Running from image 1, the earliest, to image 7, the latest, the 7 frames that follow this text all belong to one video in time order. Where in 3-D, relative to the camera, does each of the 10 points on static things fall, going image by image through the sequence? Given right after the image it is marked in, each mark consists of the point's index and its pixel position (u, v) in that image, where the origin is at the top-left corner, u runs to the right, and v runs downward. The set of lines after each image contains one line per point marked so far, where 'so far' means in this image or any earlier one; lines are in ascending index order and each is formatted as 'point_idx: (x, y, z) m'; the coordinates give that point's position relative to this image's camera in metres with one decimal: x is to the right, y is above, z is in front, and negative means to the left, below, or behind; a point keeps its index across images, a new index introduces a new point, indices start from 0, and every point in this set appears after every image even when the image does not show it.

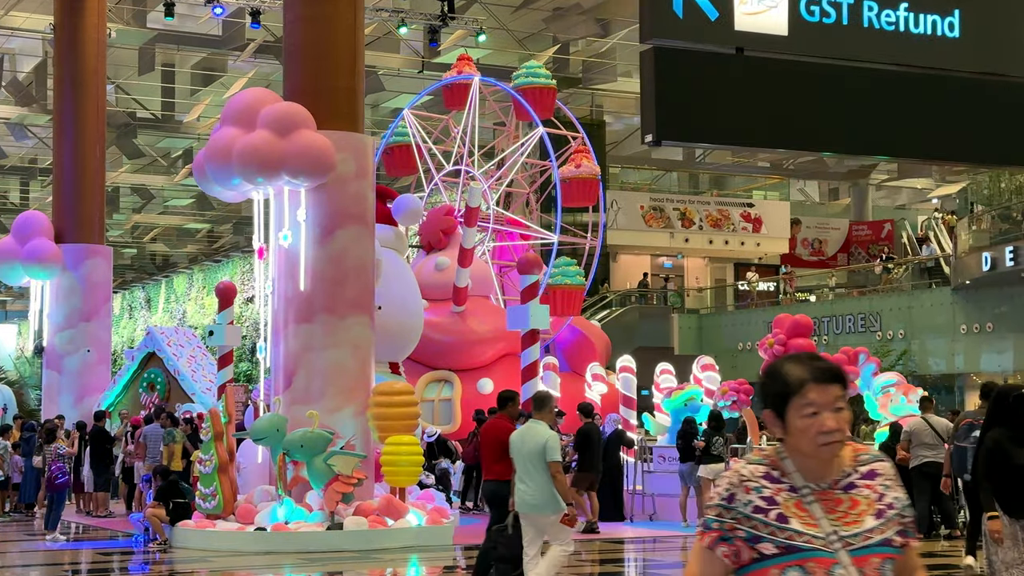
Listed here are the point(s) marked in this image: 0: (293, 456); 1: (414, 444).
0: (-1.9, -1.4, +10.5) m
1: (-0.9, -1.4, +10.9) m
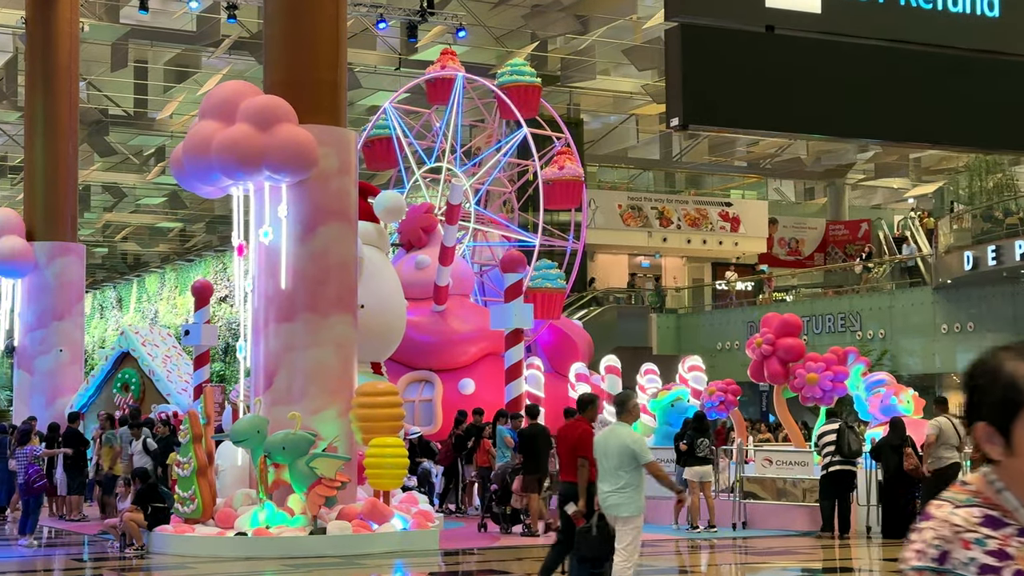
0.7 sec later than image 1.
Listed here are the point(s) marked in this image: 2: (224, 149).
0: (-2.0, -1.4, +10.2) m
1: (-1.0, -1.4, +10.6) m
2: (-2.5, +1.2, +10.7) m
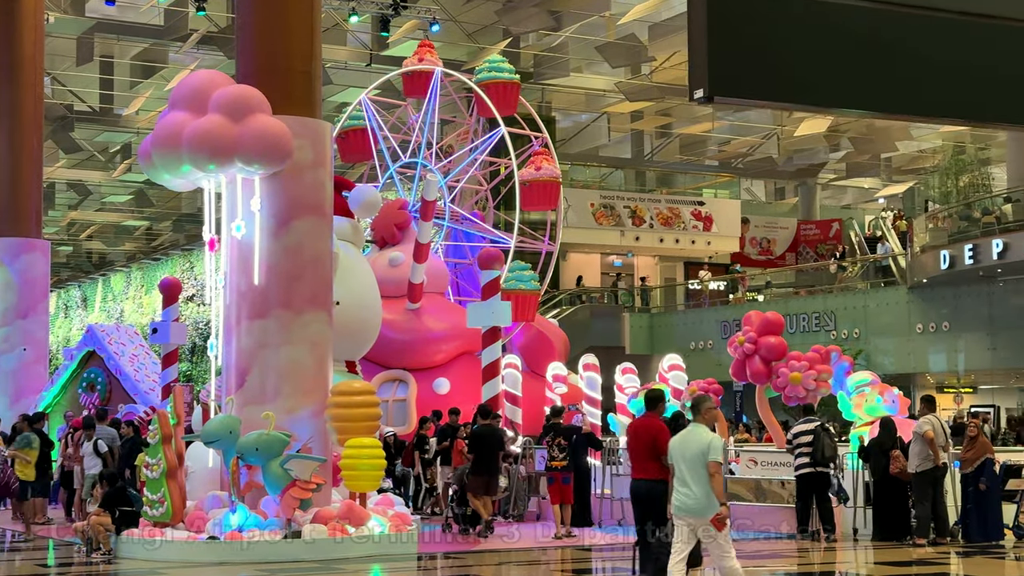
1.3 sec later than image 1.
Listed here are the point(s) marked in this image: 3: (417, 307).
0: (-2.1, -1.4, +9.9) m
1: (-1.1, -1.3, +10.3) m
2: (-2.7, +1.2, +10.4) m
3: (-1.3, -0.3, +17.0) m
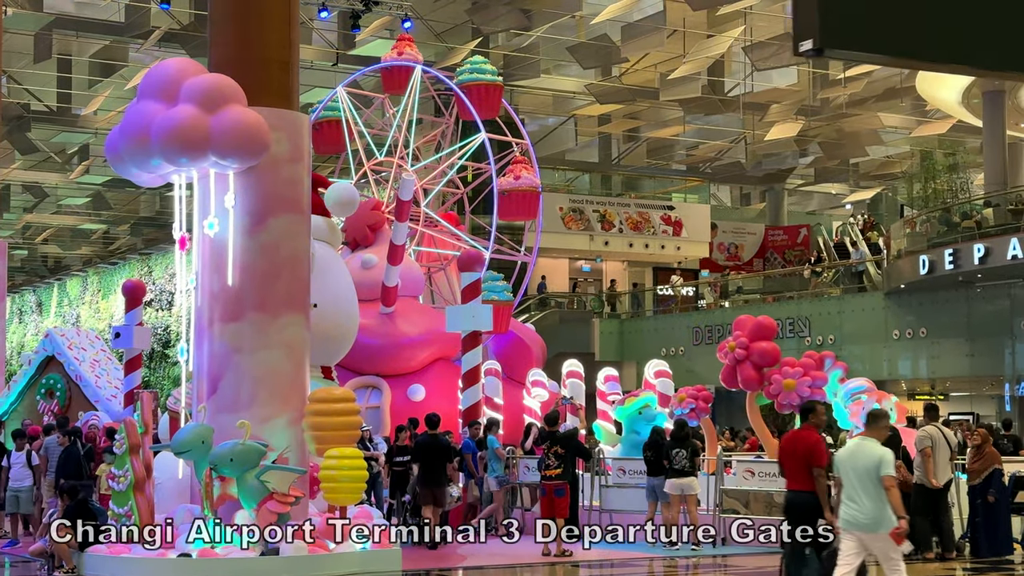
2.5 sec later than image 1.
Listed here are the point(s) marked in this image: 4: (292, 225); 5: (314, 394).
0: (-2.2, -1.4, +9.3) m
1: (-1.2, -1.3, +9.8) m
2: (-2.8, +1.2, +9.8) m
3: (-1.6, -0.3, +16.4) m
4: (-1.8, +0.5, +10.3) m
5: (-1.6, -0.9, +10.1) m
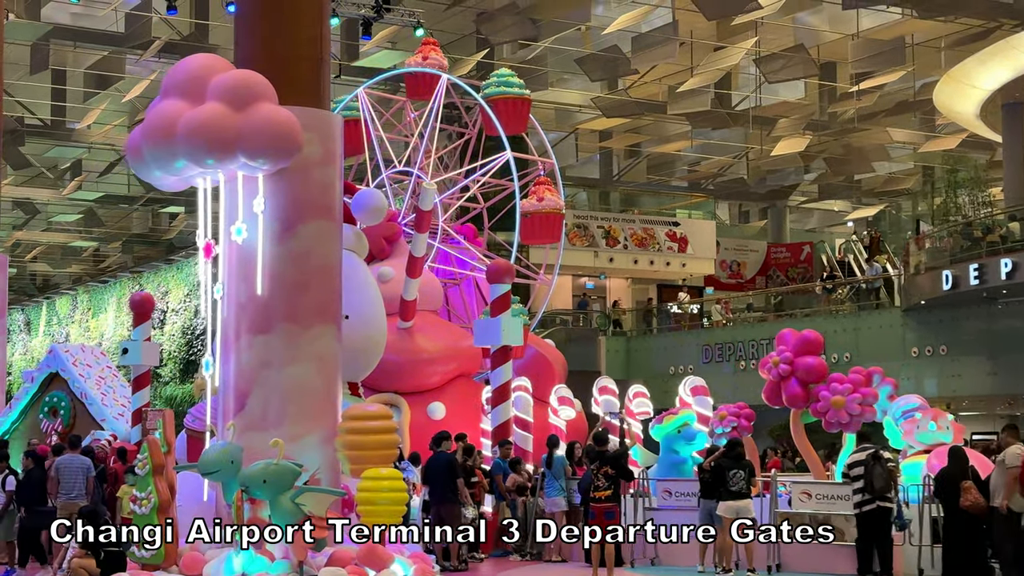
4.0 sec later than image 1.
0: (-1.8, -1.4, +8.6) m
1: (-0.9, -1.4, +9.2) m
2: (-2.4, +1.2, +9.2) m
3: (-1.3, -0.5, +15.8) m
4: (-1.5, +0.4, +9.7) m
5: (-1.3, -1.0, +9.5) m
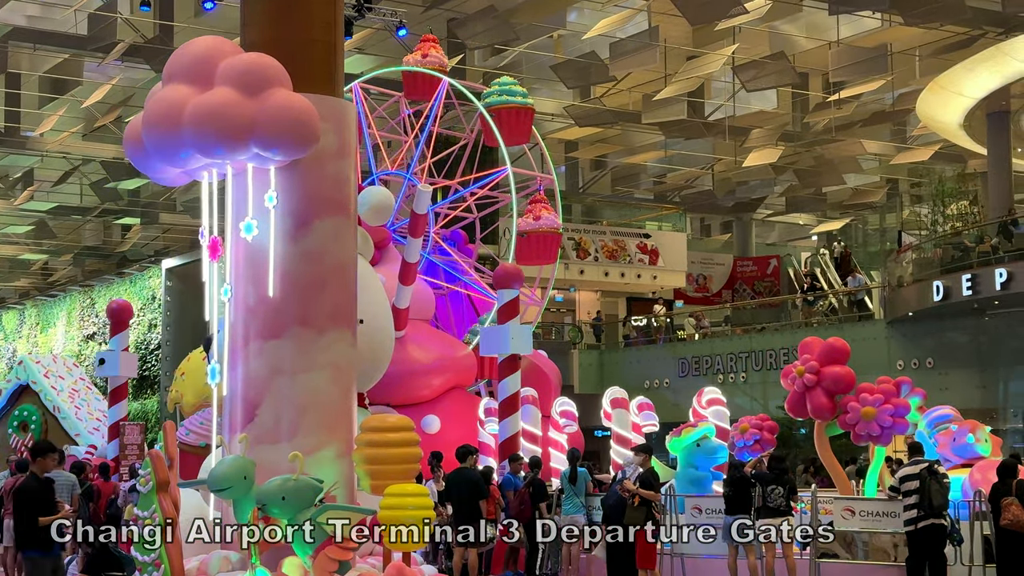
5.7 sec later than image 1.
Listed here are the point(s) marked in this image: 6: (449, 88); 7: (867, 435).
0: (-1.6, -1.4, +7.9) m
1: (-0.6, -1.4, +8.5) m
2: (-2.1, +1.2, +8.5) m
3: (-1.4, -0.6, +15.1) m
4: (-1.3, +0.4, +9.0) m
5: (-1.0, -1.0, +8.8) m
6: (-0.8, +2.6, +16.2) m
7: (+3.2, -1.3, +11.2) m
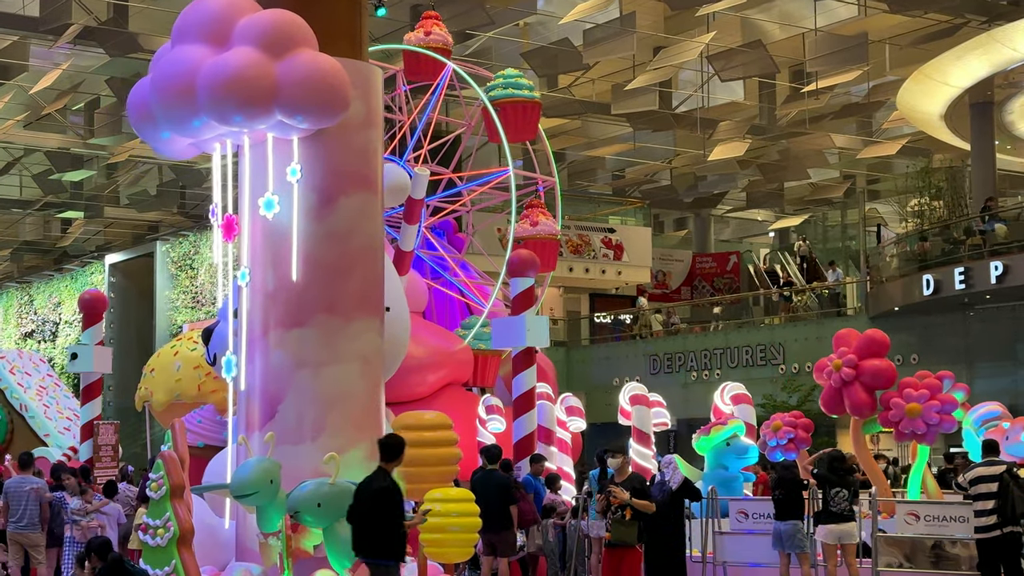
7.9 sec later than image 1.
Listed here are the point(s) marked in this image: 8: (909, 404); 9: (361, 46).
0: (-1.2, -1.3, +7.1) m
1: (-0.3, -1.3, +7.7) m
2: (-1.8, +1.3, +7.6) m
3: (-1.4, -0.5, +14.3) m
4: (-1.0, +0.5, +8.2) m
5: (-0.7, -0.9, +7.9) m
6: (-0.8, +2.7, +15.4) m
7: (+3.4, -1.2, +10.6) m
8: (+3.4, -1.0, +10.5) m
9: (-1.0, +1.6, +8.4) m
